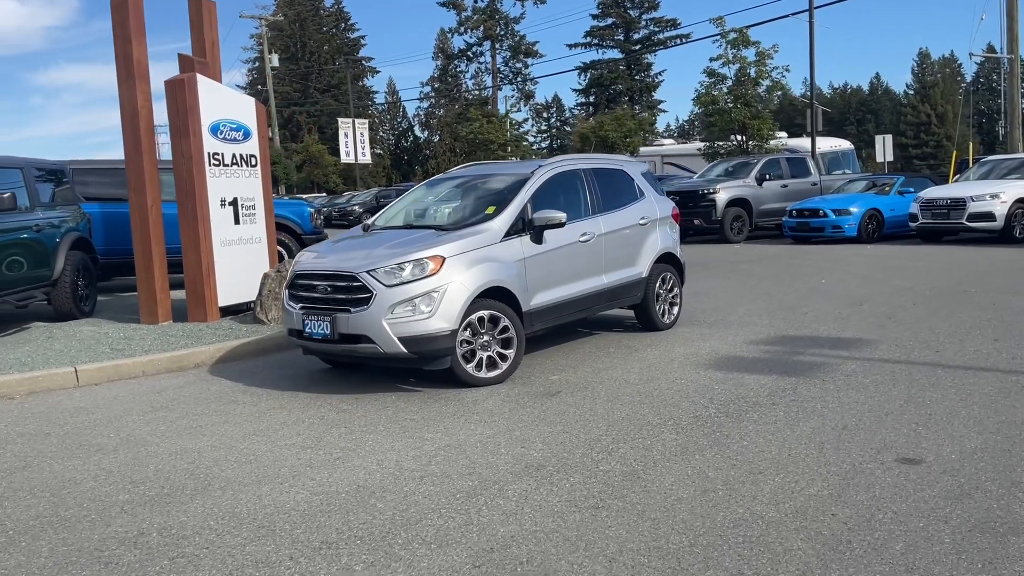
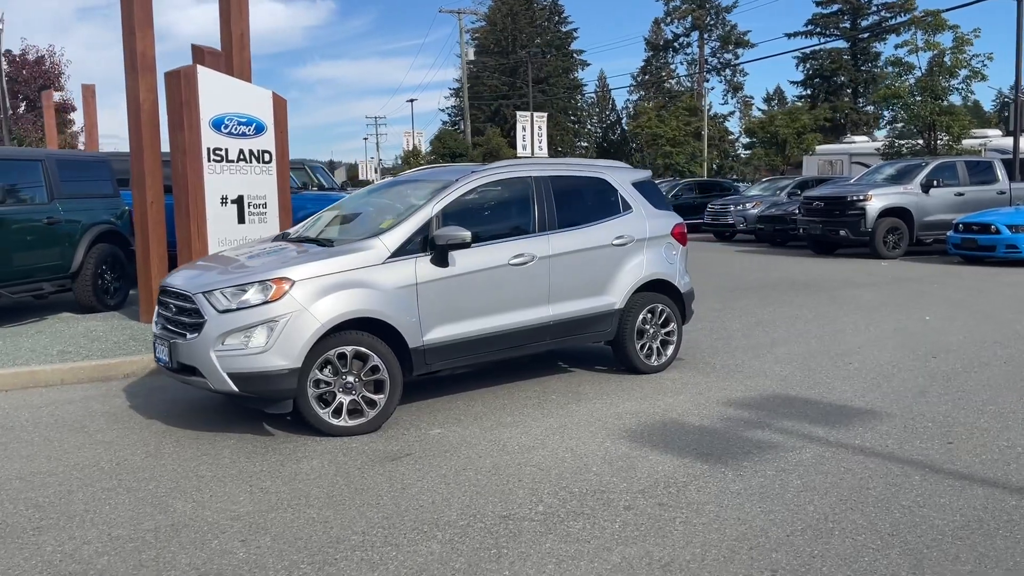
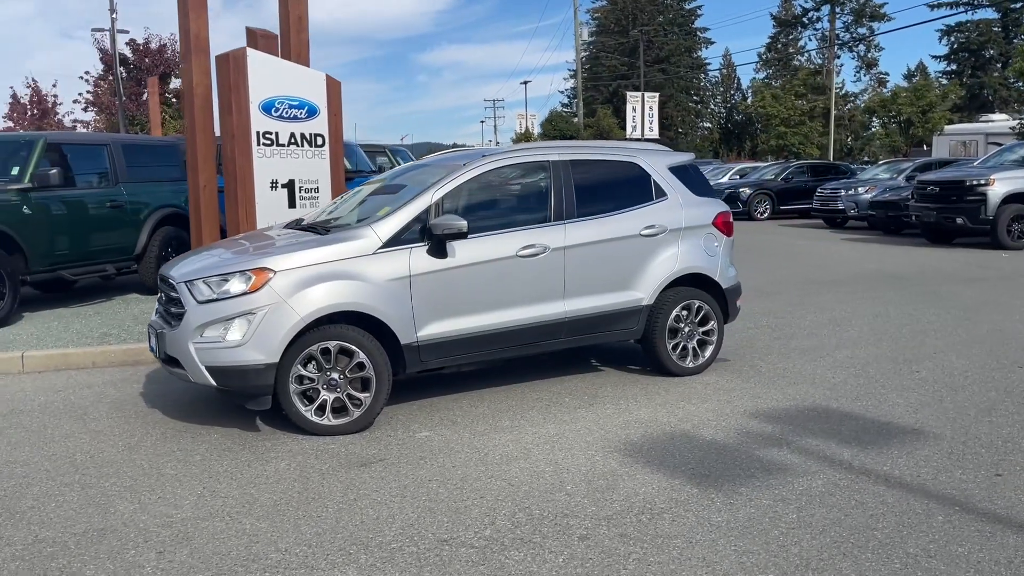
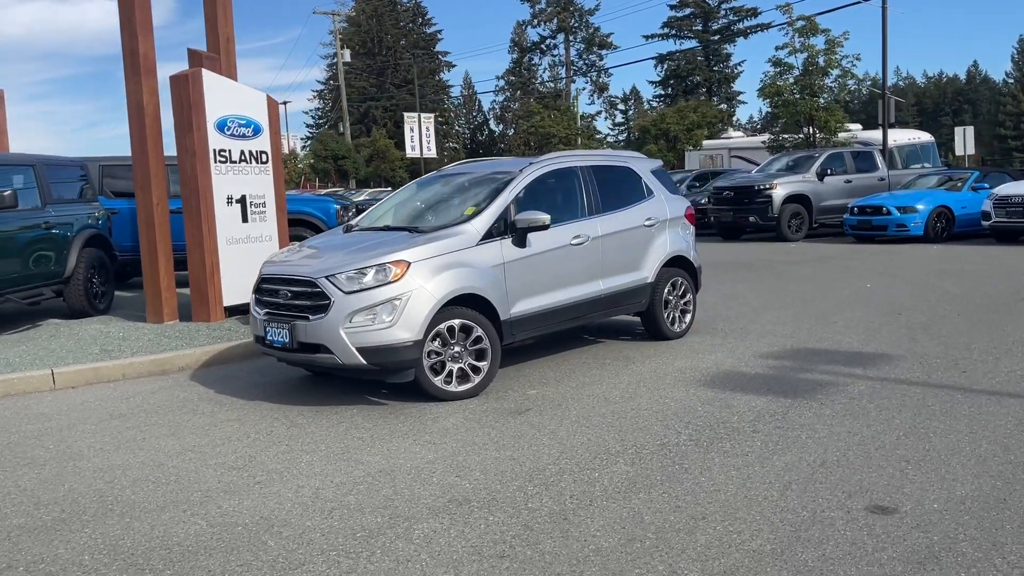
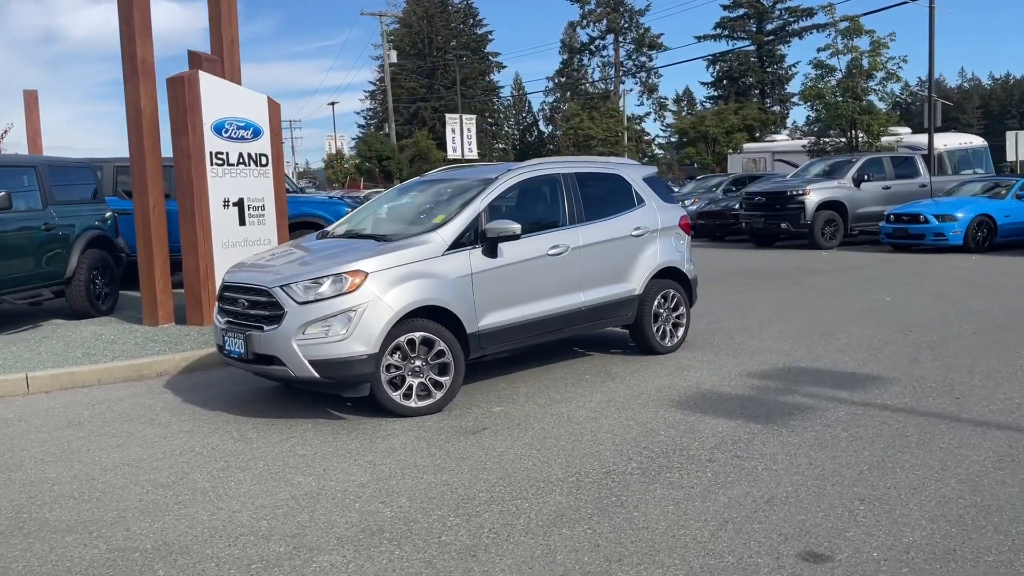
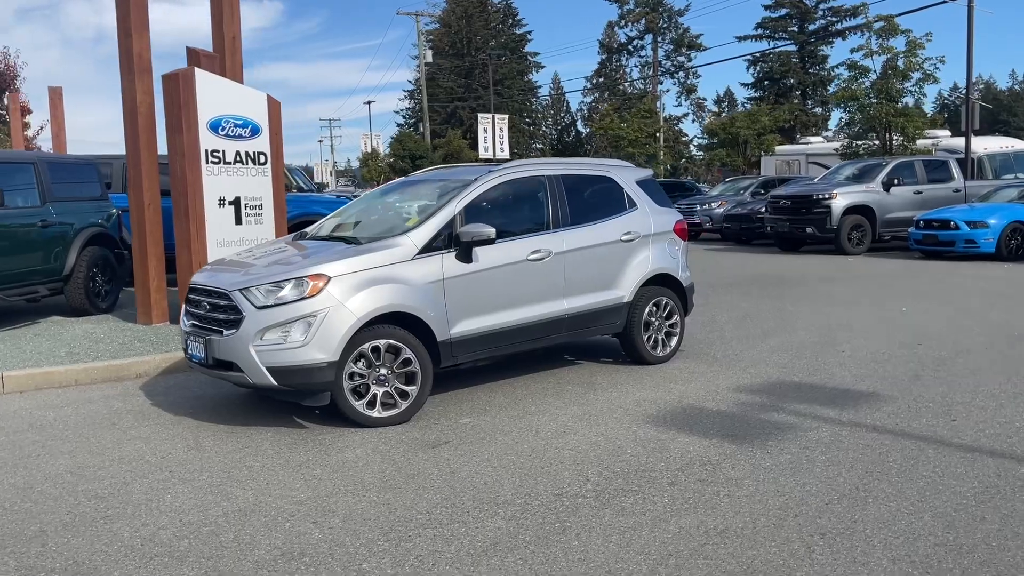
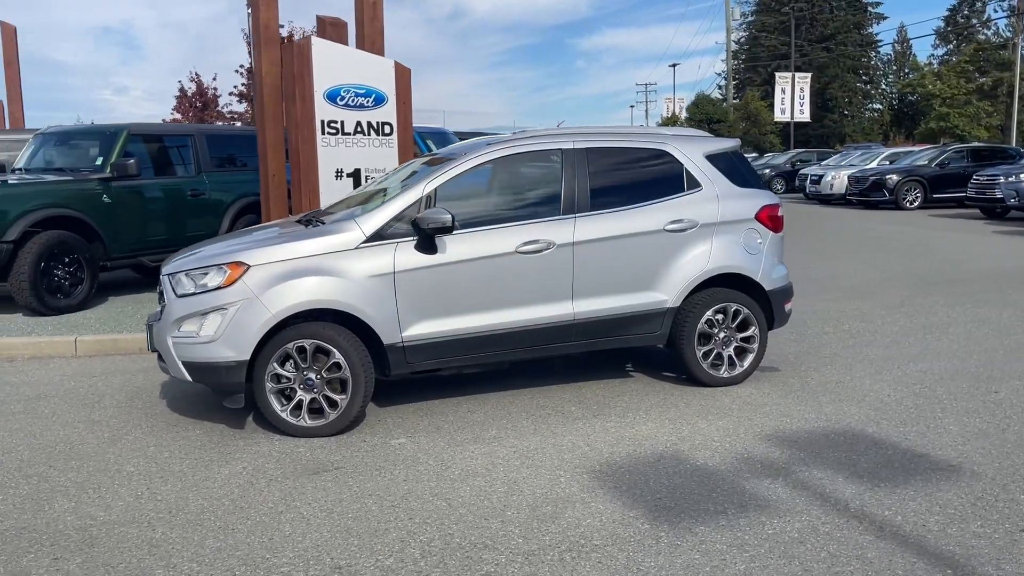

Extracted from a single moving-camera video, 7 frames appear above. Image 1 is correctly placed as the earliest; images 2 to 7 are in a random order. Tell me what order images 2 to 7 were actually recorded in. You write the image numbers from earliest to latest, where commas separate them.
4, 5, 6, 2, 3, 7
